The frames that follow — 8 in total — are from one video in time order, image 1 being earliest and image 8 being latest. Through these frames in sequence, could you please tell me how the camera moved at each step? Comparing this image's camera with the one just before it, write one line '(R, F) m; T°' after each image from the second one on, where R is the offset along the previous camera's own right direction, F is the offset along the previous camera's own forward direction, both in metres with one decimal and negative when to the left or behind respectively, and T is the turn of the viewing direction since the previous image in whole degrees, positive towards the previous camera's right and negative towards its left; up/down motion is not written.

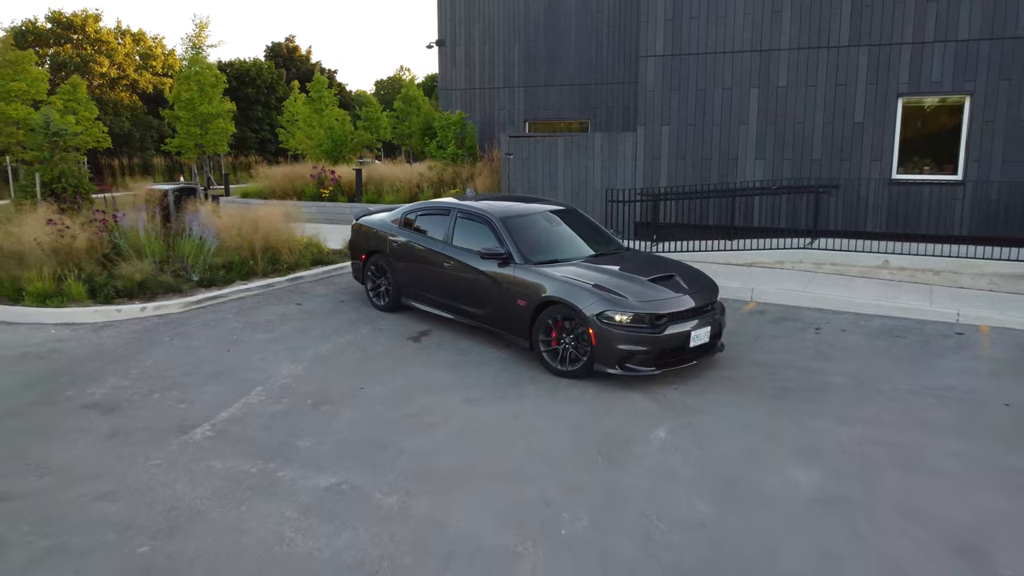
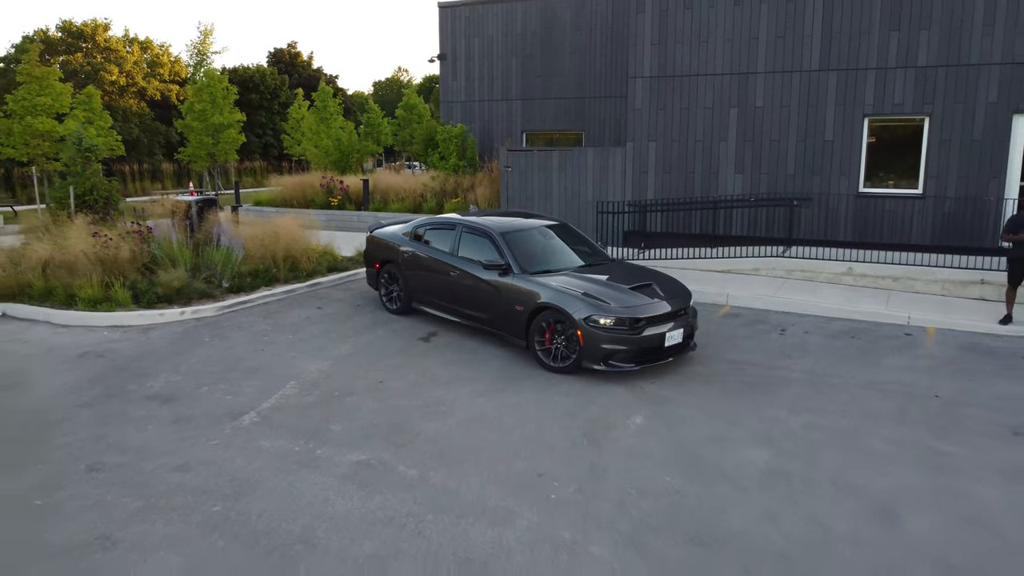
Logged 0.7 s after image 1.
(0.0, -0.9) m; 0°
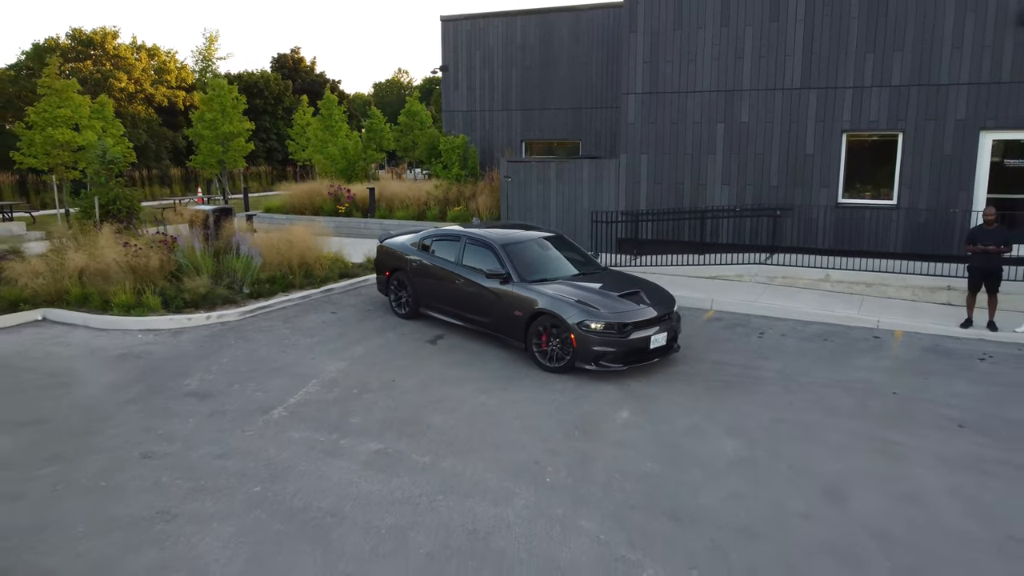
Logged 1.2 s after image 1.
(0.0, -0.7) m; 0°
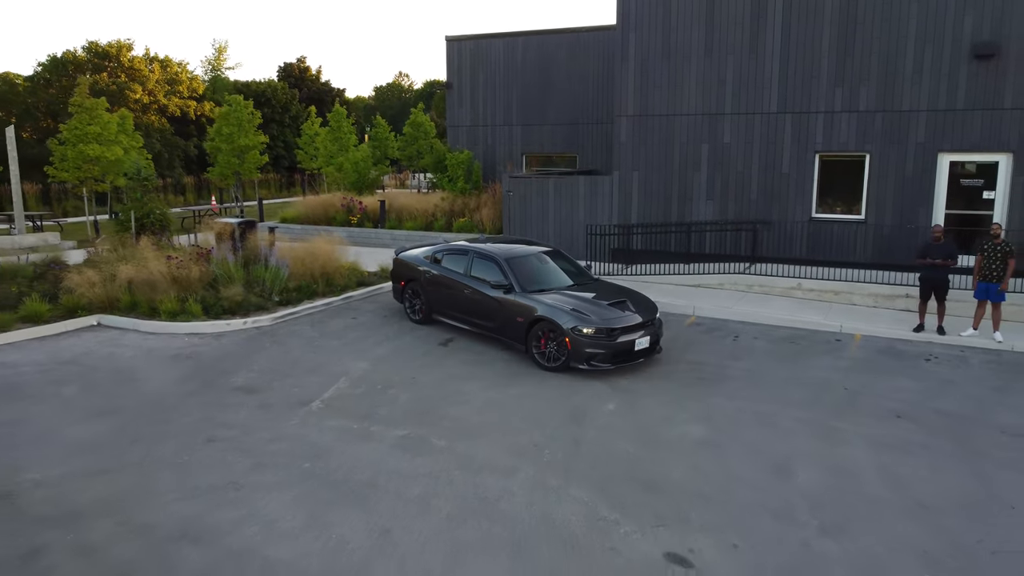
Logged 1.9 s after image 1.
(0.0, -1.2) m; 0°
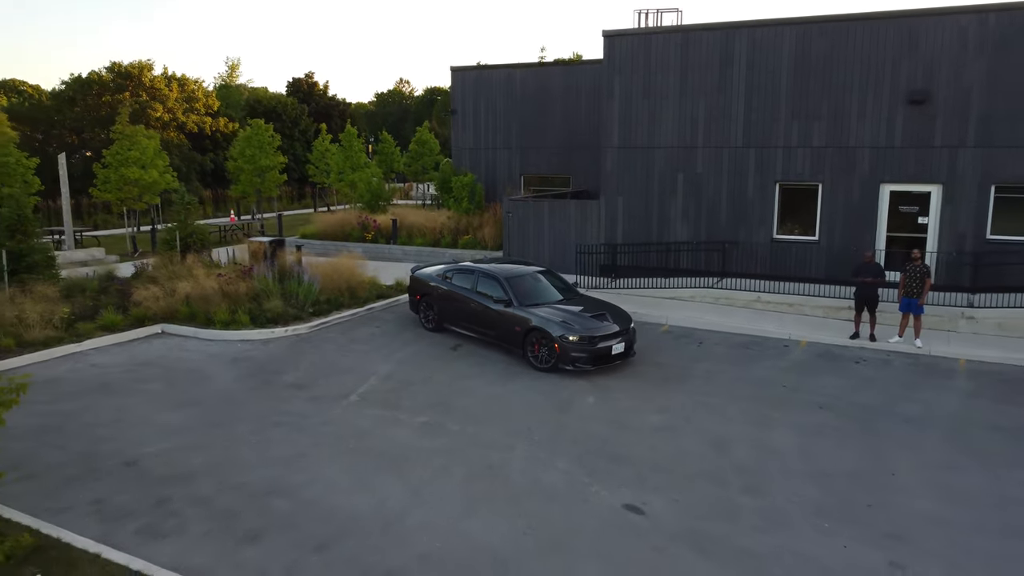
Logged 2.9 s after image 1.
(0.0, -1.9) m; 0°
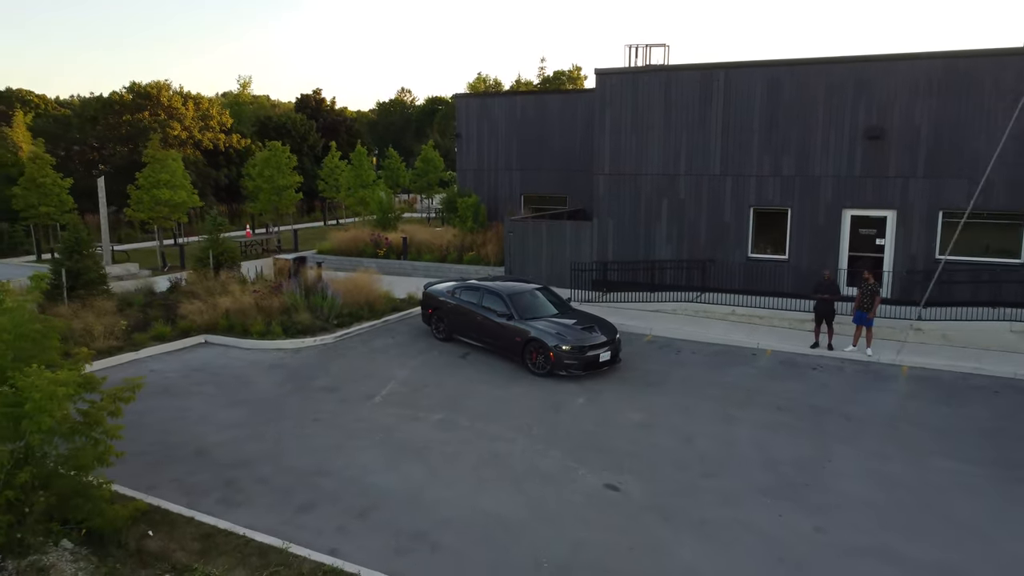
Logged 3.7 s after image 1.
(0.0, -1.7) m; 0°
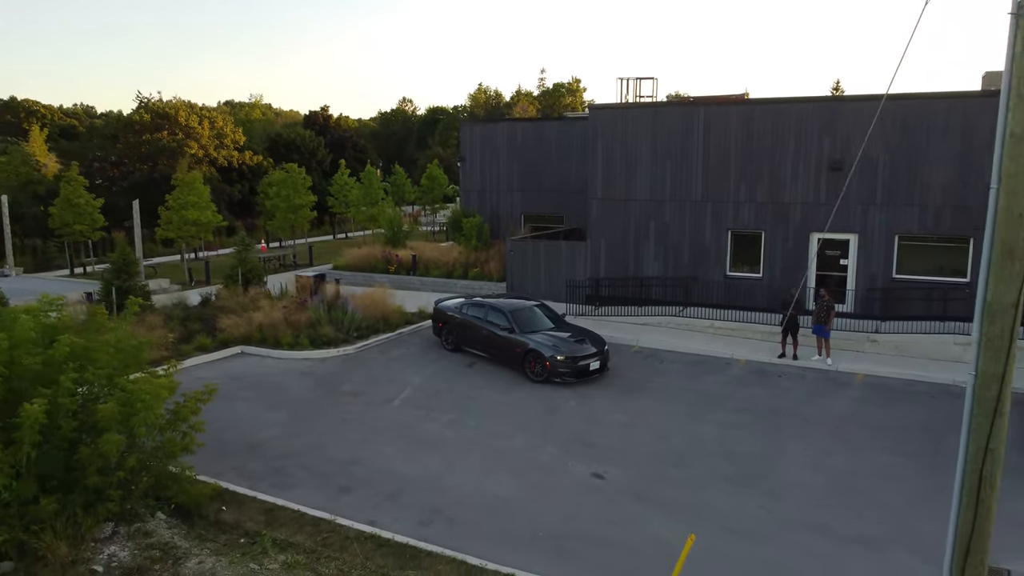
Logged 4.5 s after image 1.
(0.0, -1.8) m; 0°
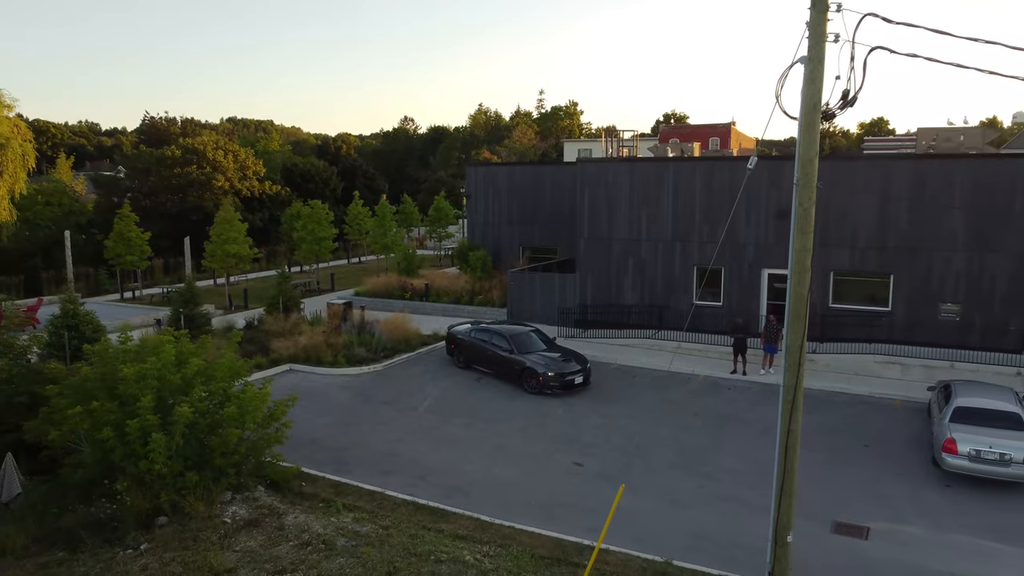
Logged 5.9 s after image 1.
(0.0, -3.5) m; 0°
